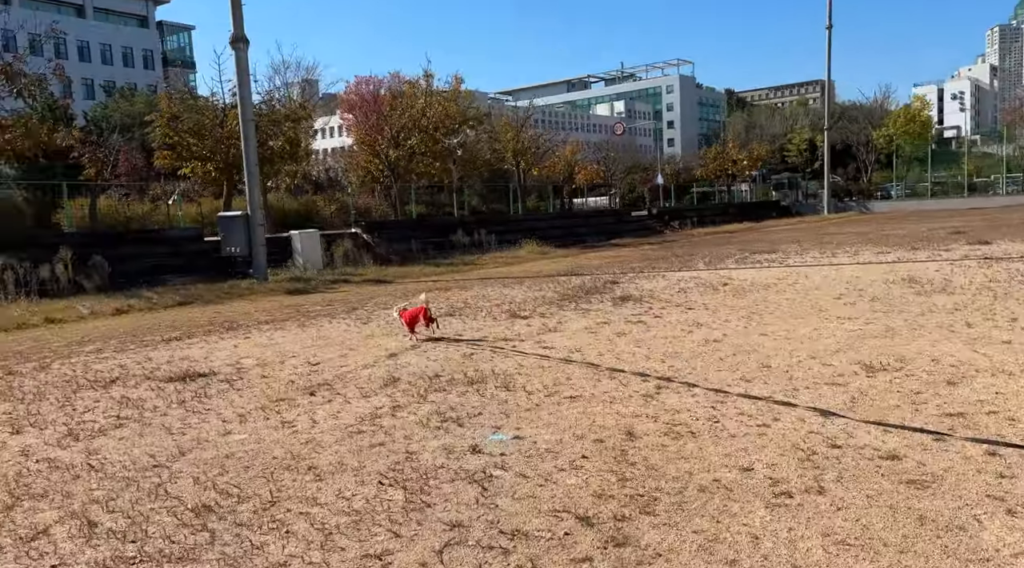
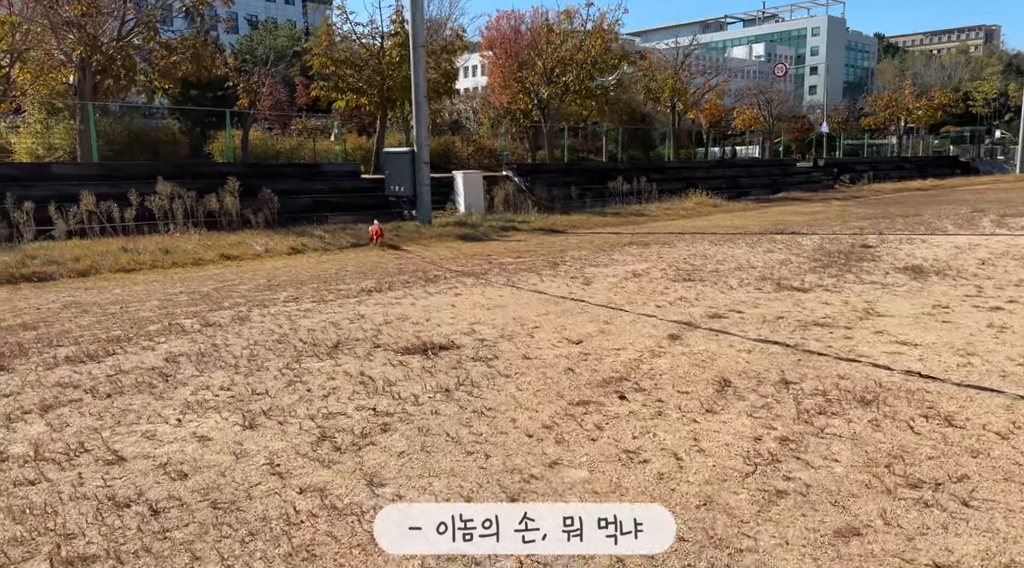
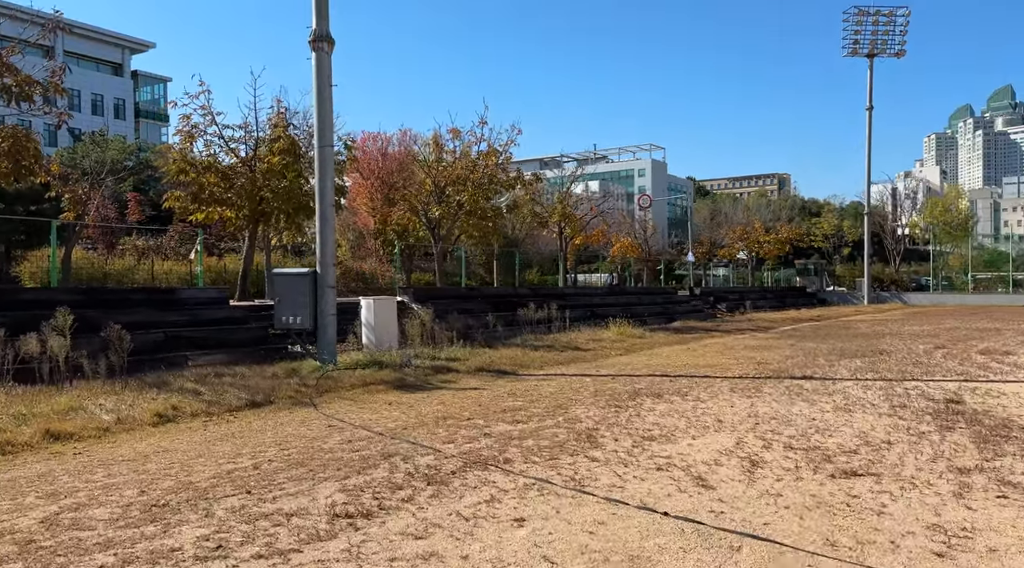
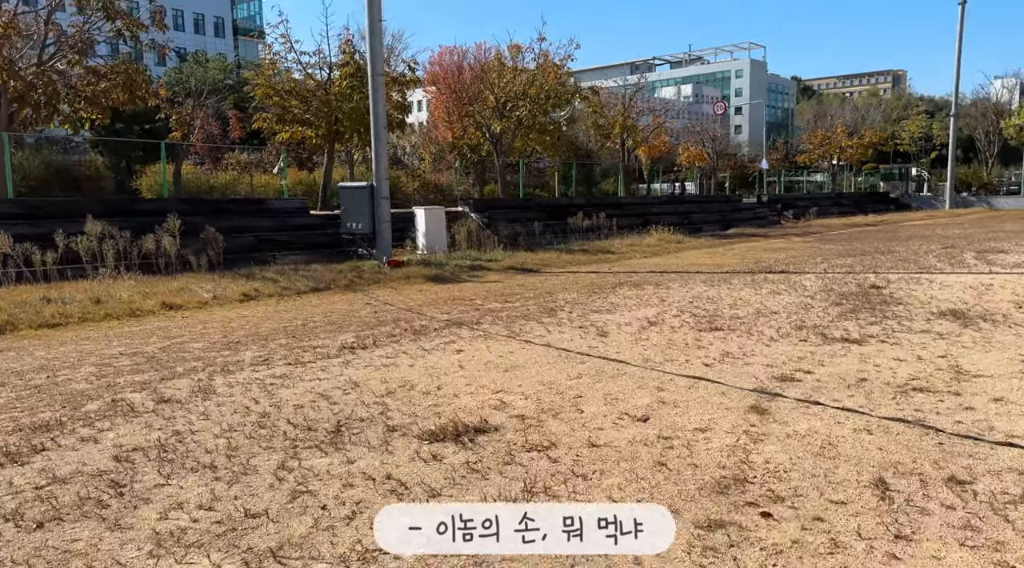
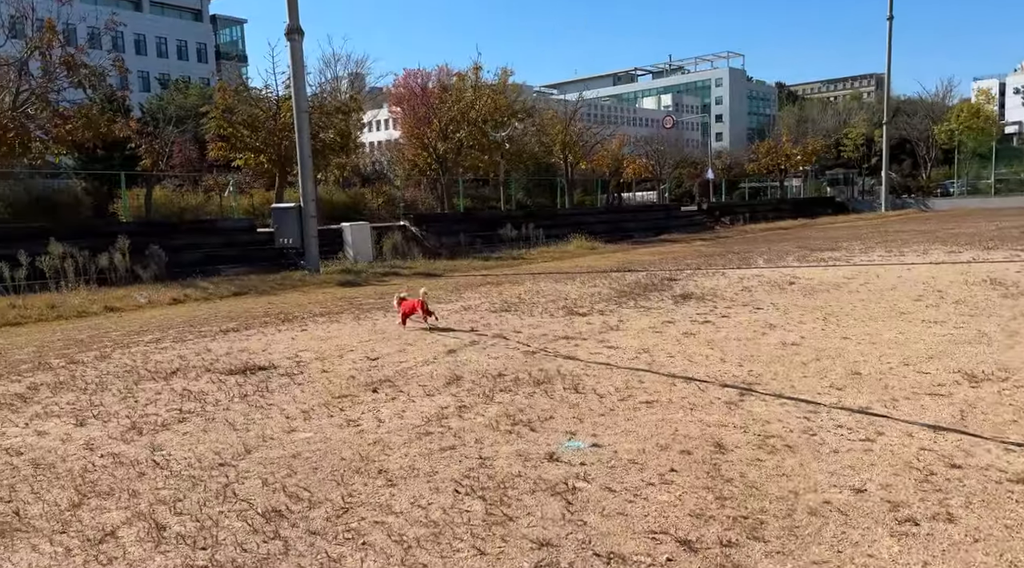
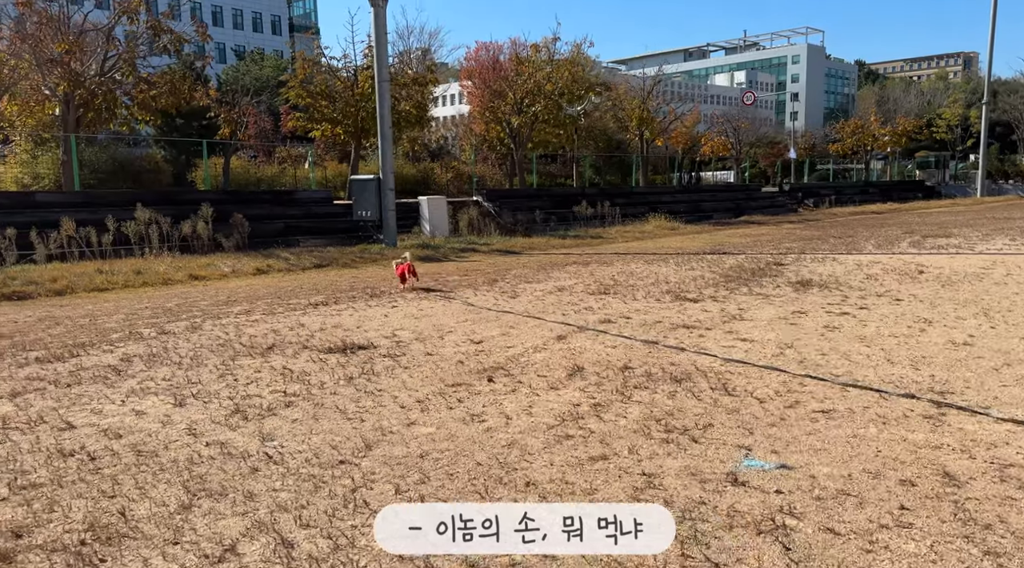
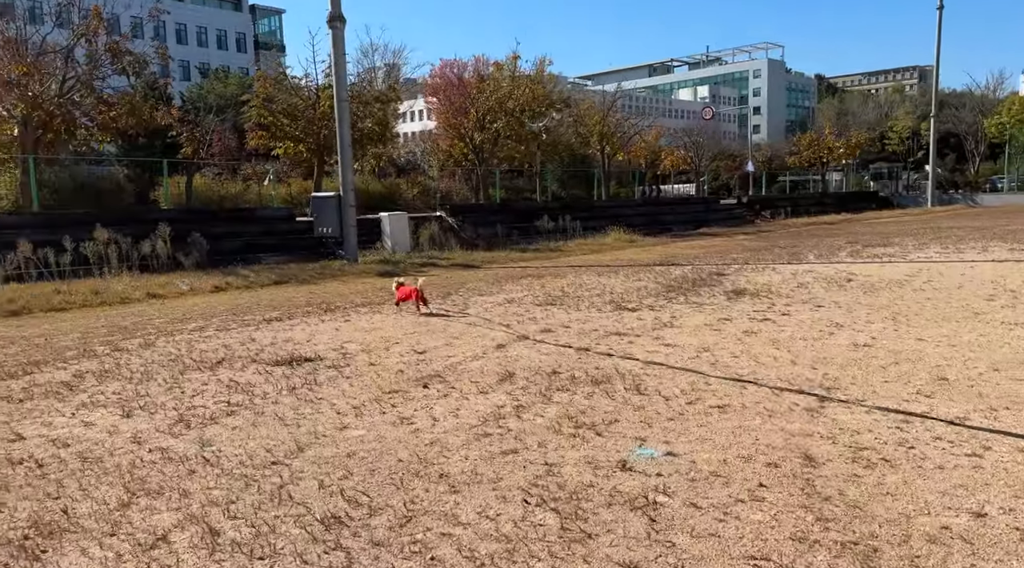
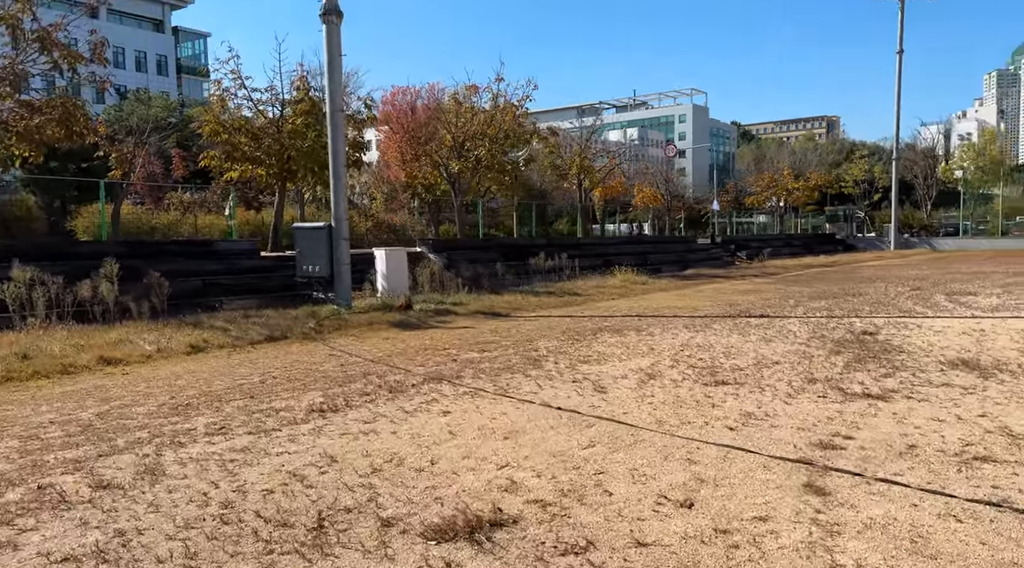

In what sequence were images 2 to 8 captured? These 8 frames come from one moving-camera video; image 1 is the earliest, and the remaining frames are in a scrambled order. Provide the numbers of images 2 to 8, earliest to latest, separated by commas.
5, 7, 6, 2, 4, 8, 3
